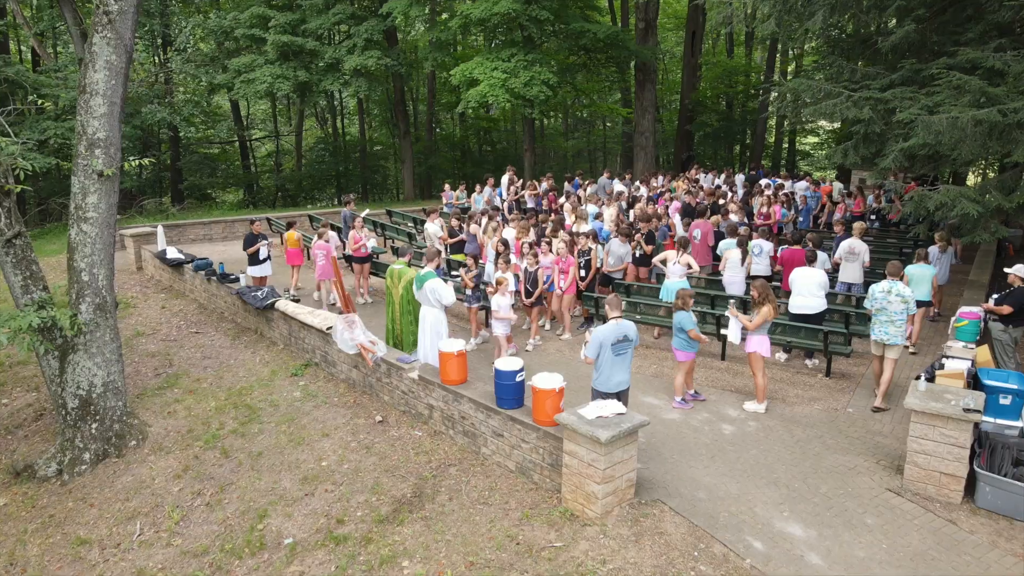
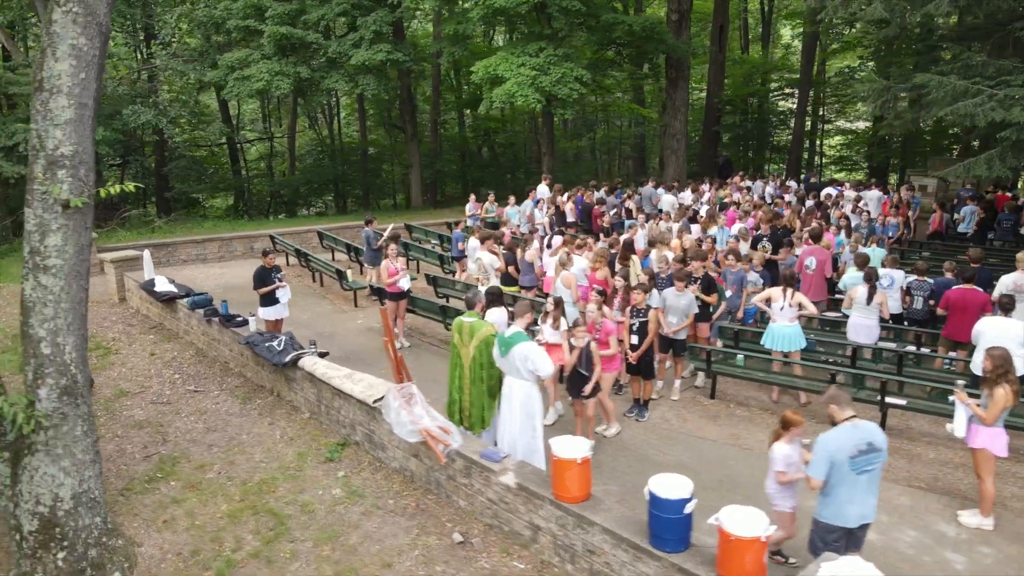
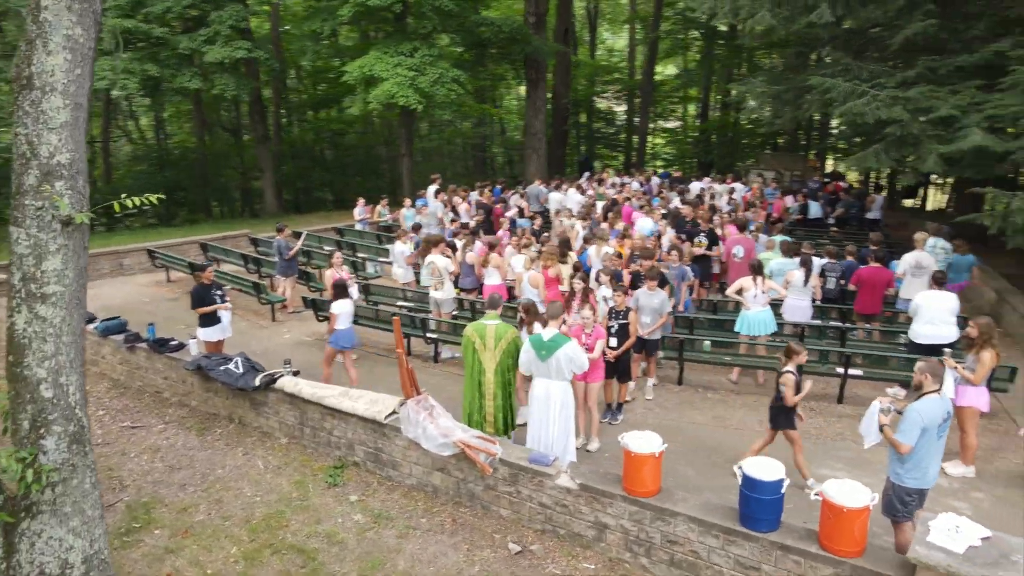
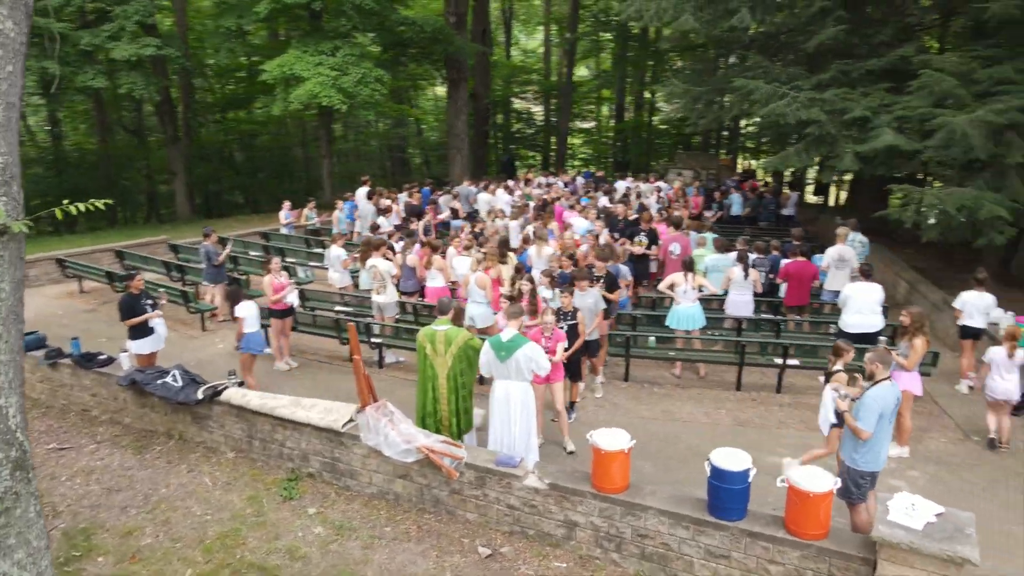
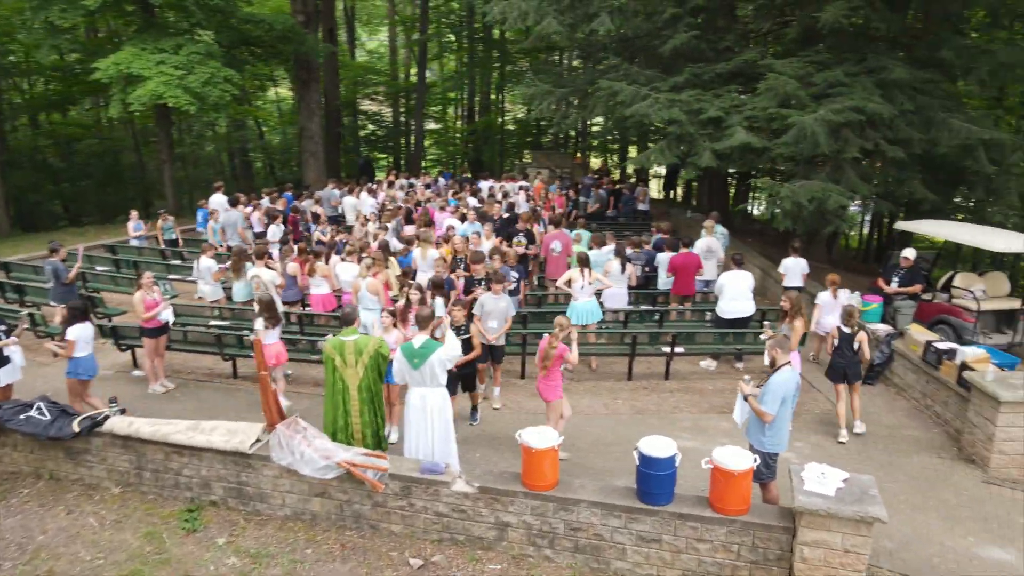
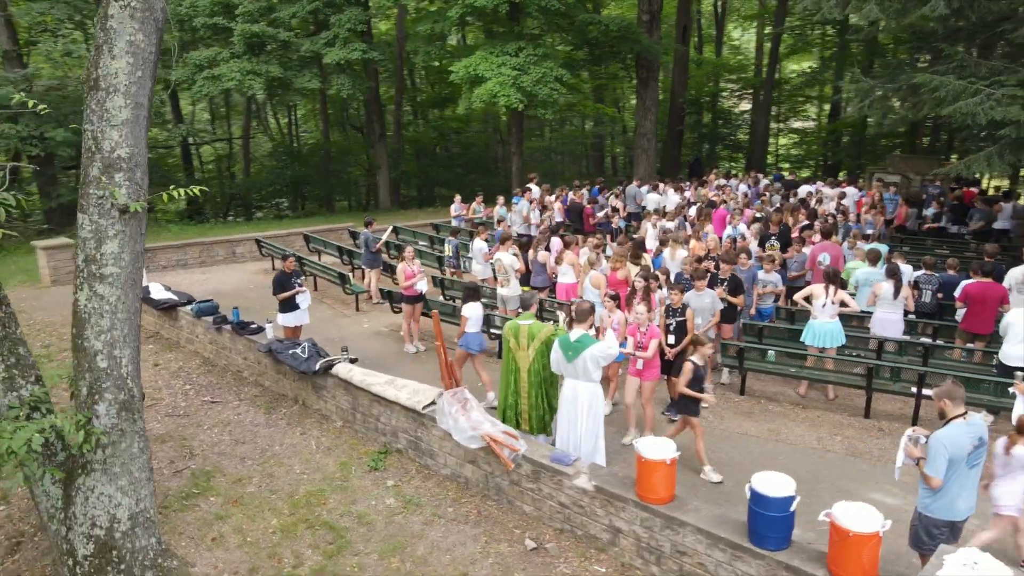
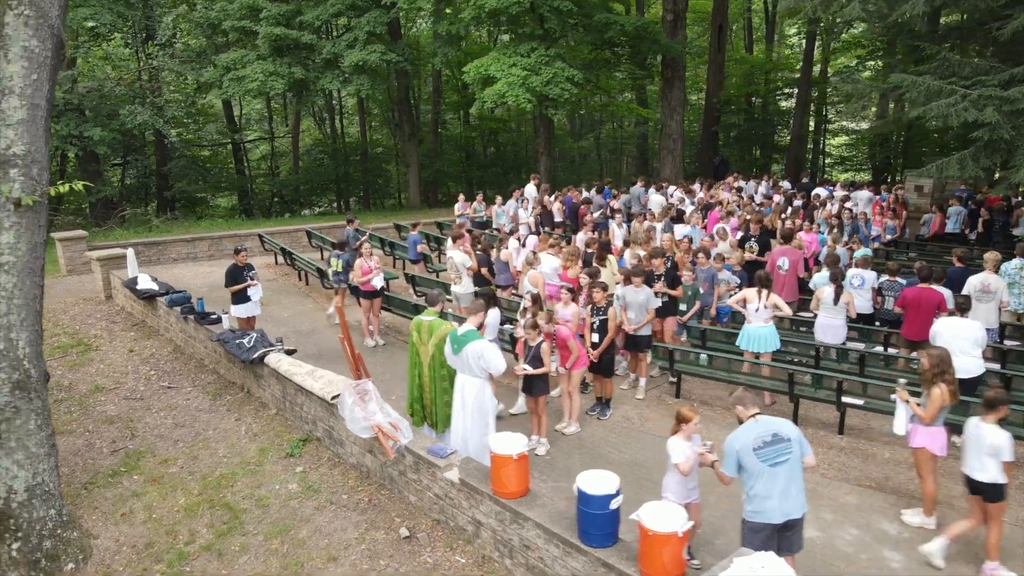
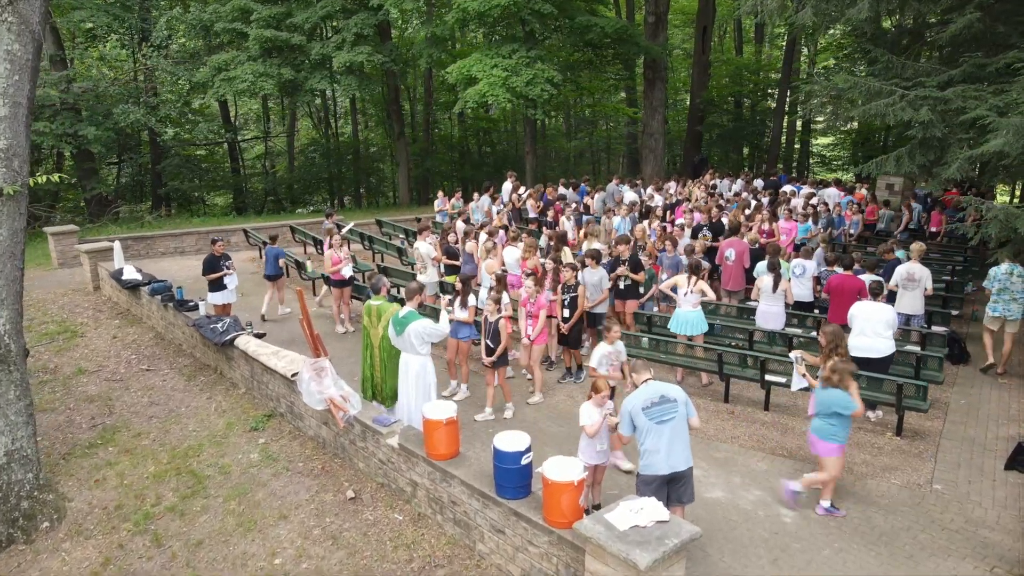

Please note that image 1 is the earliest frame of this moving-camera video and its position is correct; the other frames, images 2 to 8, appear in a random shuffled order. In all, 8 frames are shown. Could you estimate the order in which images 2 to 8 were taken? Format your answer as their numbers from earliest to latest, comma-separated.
8, 7, 2, 6, 3, 4, 5
